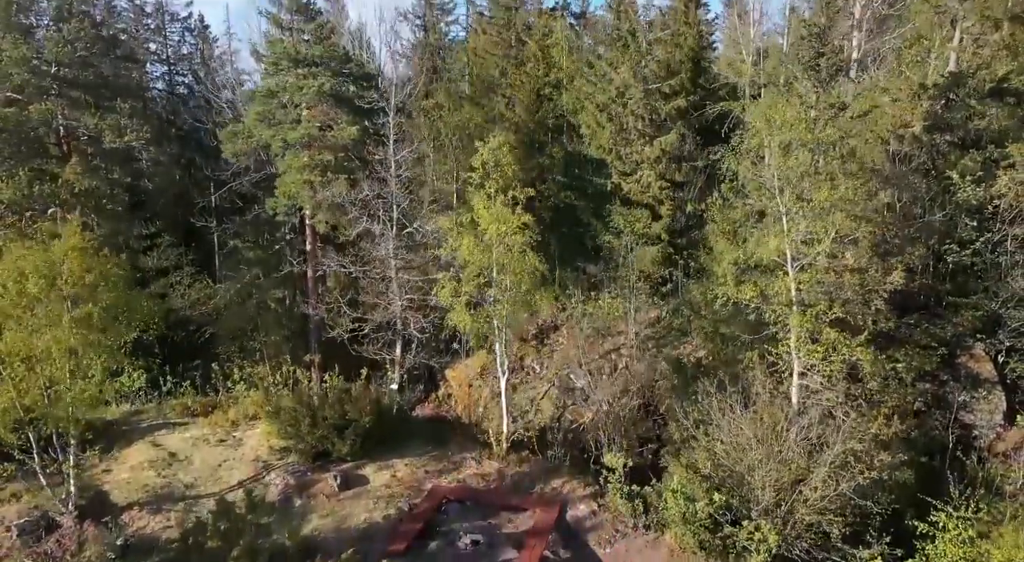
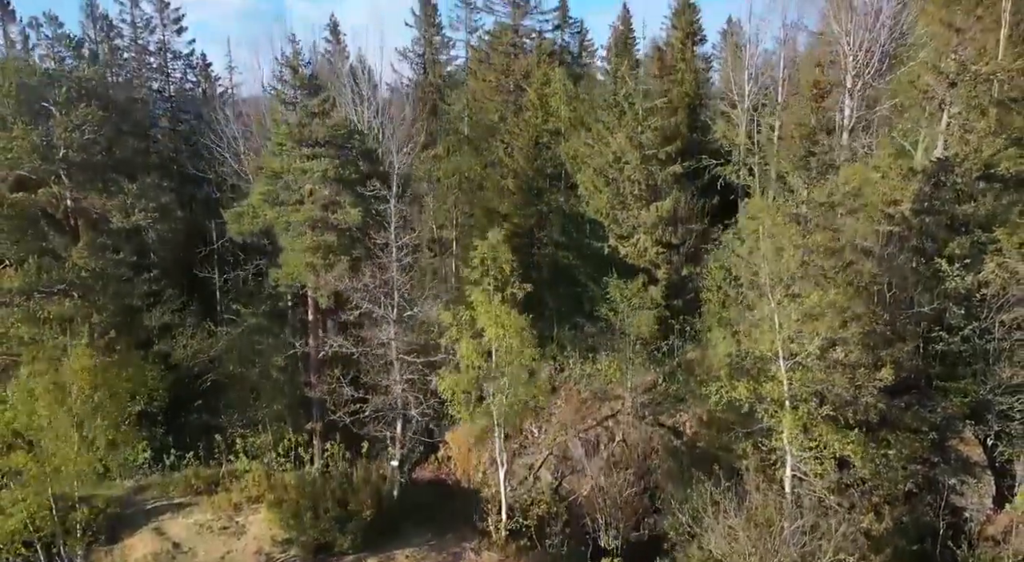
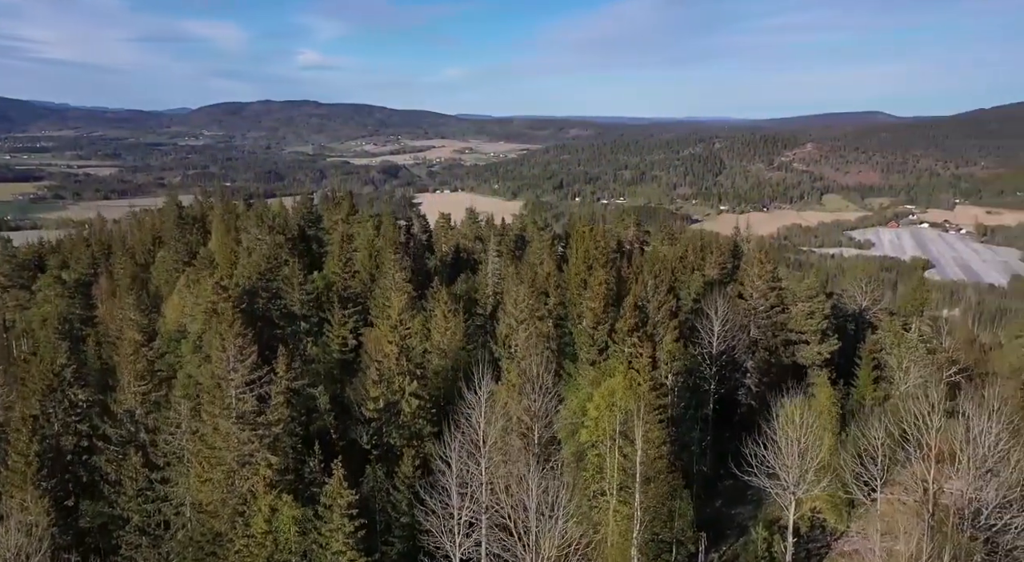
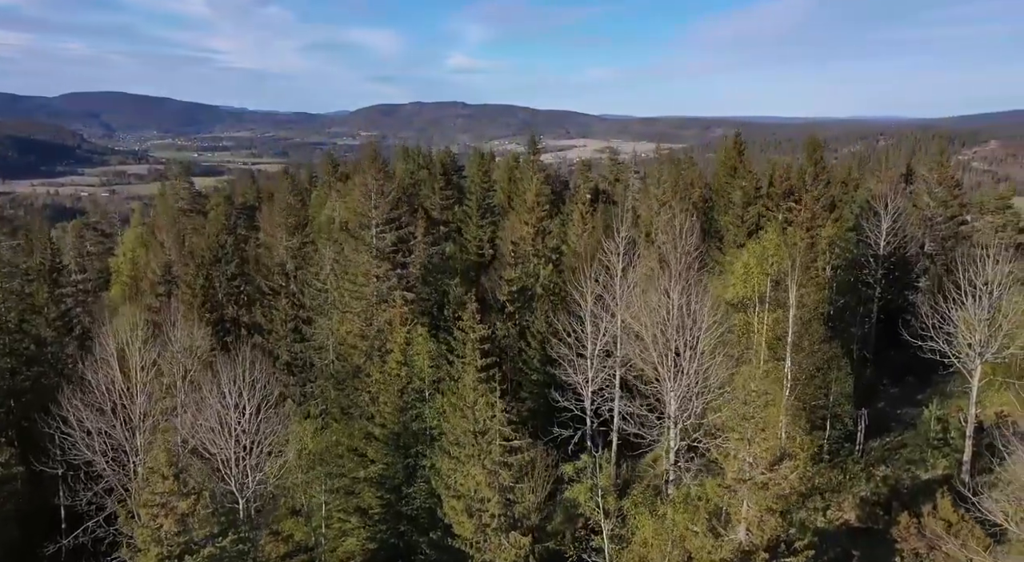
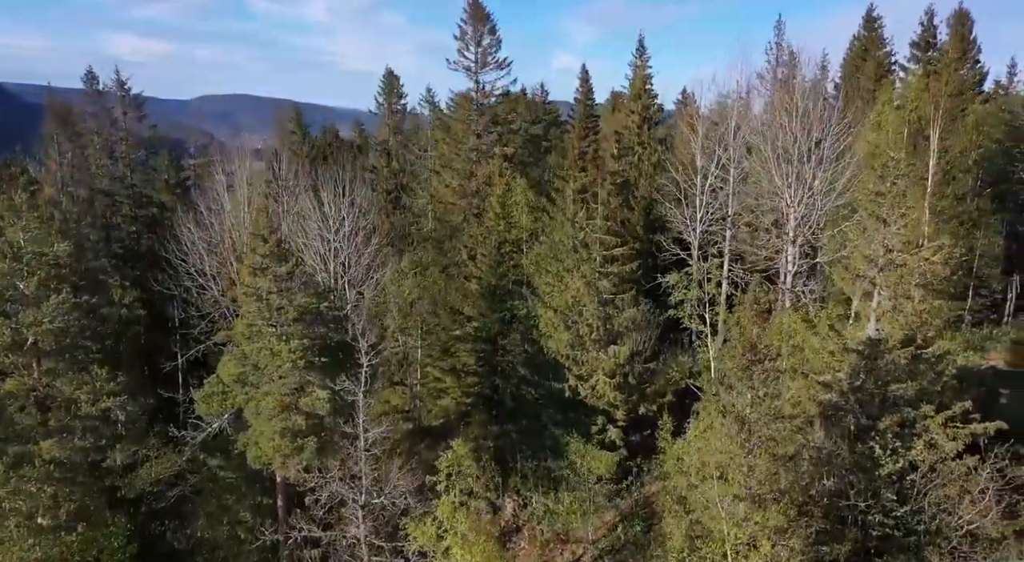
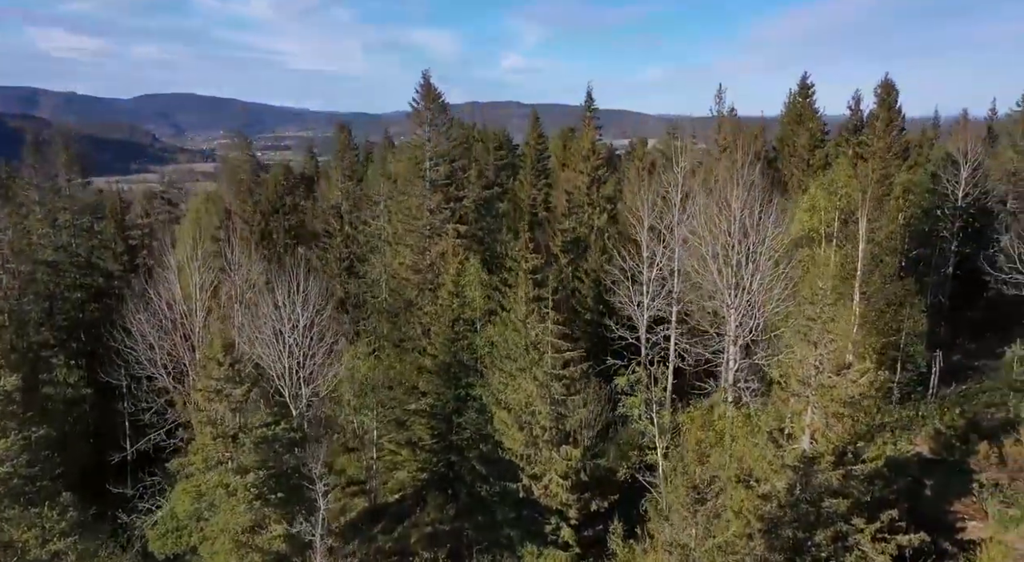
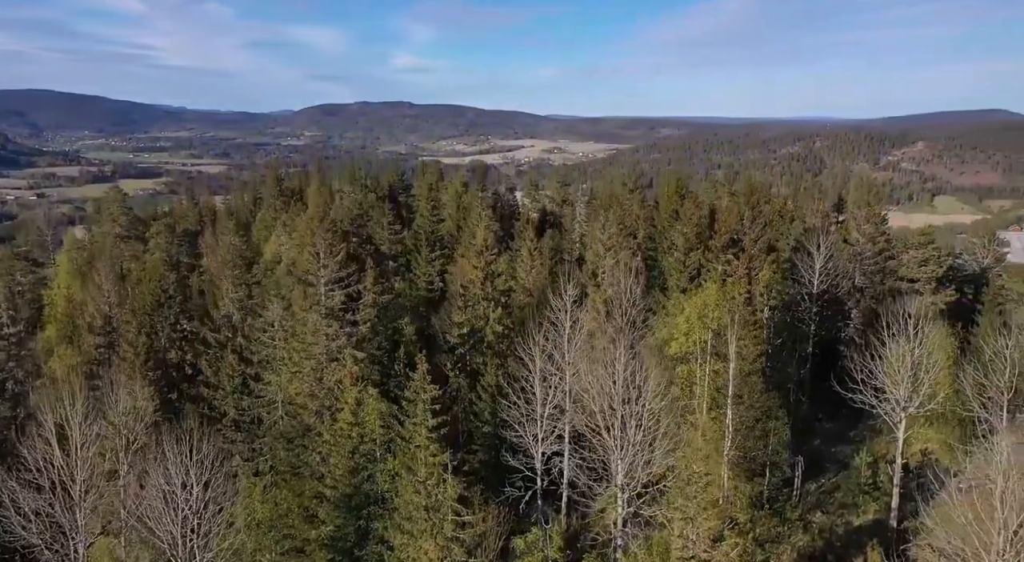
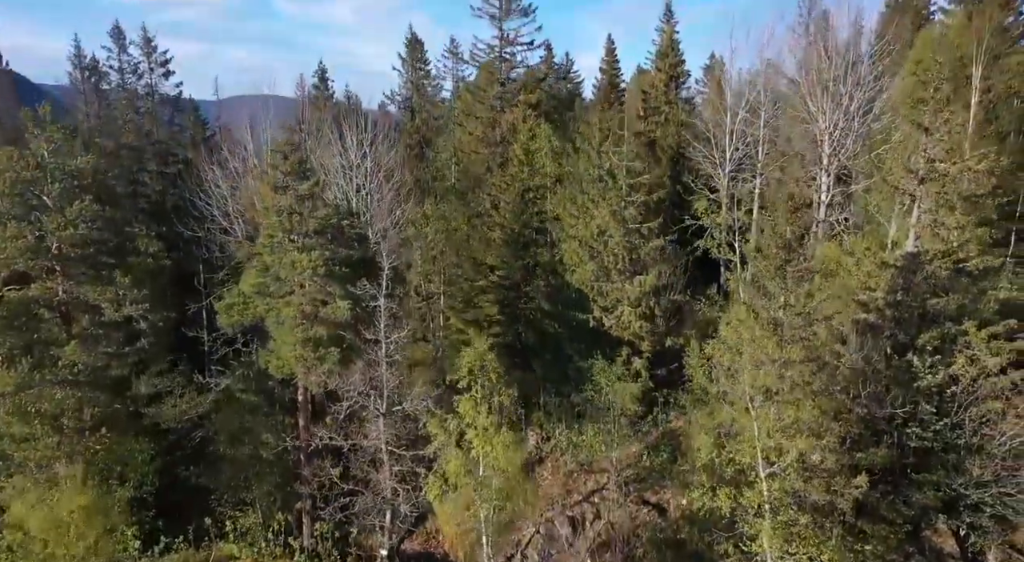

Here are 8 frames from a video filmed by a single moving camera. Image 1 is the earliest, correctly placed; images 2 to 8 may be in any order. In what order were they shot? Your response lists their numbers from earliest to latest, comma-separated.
2, 8, 5, 6, 4, 7, 3
